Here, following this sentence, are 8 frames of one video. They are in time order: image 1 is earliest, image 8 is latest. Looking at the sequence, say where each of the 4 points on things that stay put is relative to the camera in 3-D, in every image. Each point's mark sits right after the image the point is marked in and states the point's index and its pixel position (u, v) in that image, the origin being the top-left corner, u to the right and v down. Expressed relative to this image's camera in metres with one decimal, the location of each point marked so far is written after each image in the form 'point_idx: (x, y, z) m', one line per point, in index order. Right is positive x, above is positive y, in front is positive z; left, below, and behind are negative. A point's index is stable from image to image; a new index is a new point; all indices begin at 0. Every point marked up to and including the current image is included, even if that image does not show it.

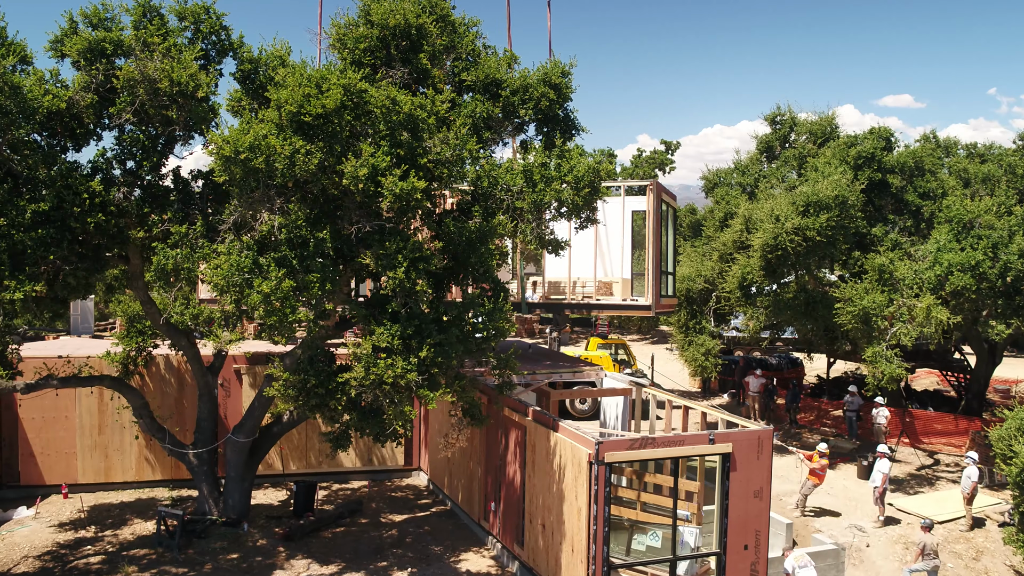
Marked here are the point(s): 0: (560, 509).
0: (+0.5, -2.3, +9.6) m
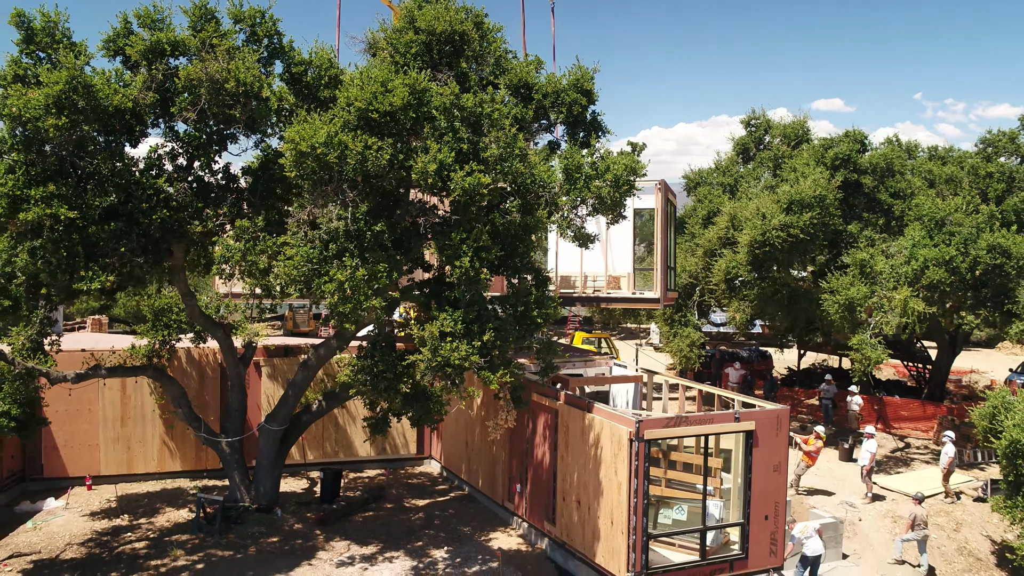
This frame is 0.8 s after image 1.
0: (+1.0, -2.2, +10.3) m
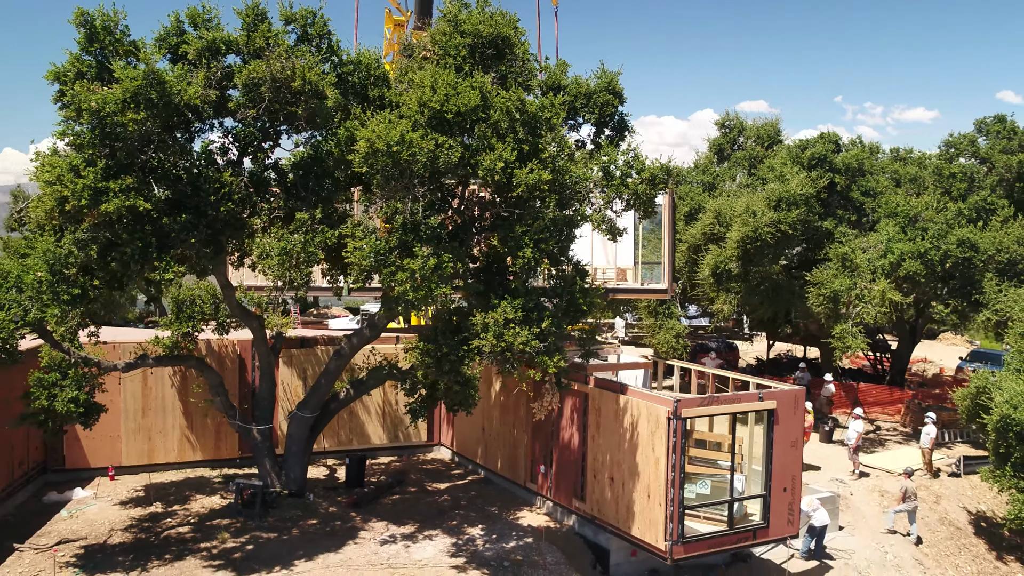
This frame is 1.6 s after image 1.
0: (+1.5, -2.1, +11.0) m
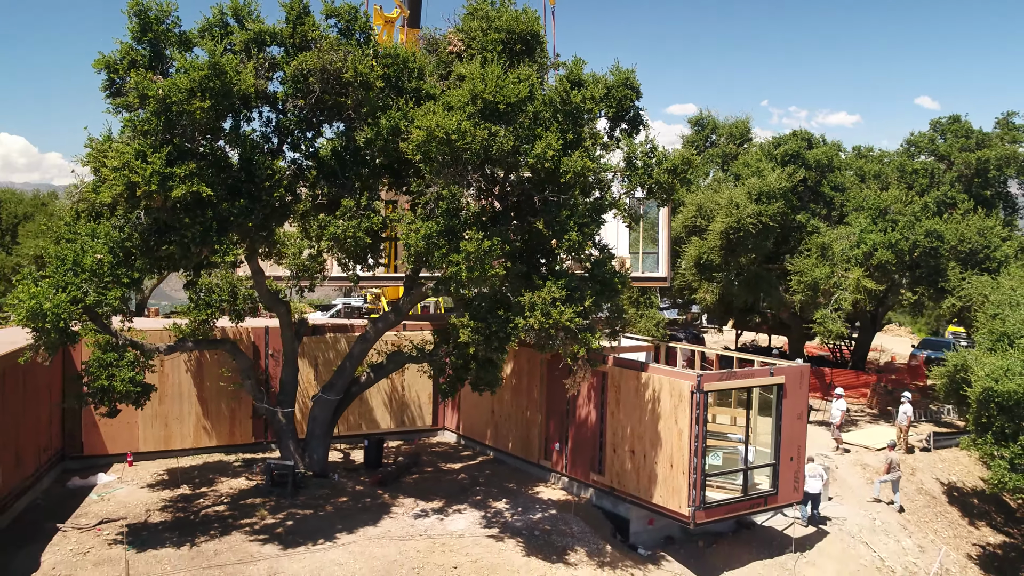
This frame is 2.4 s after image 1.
0: (+1.8, -1.9, +11.7) m
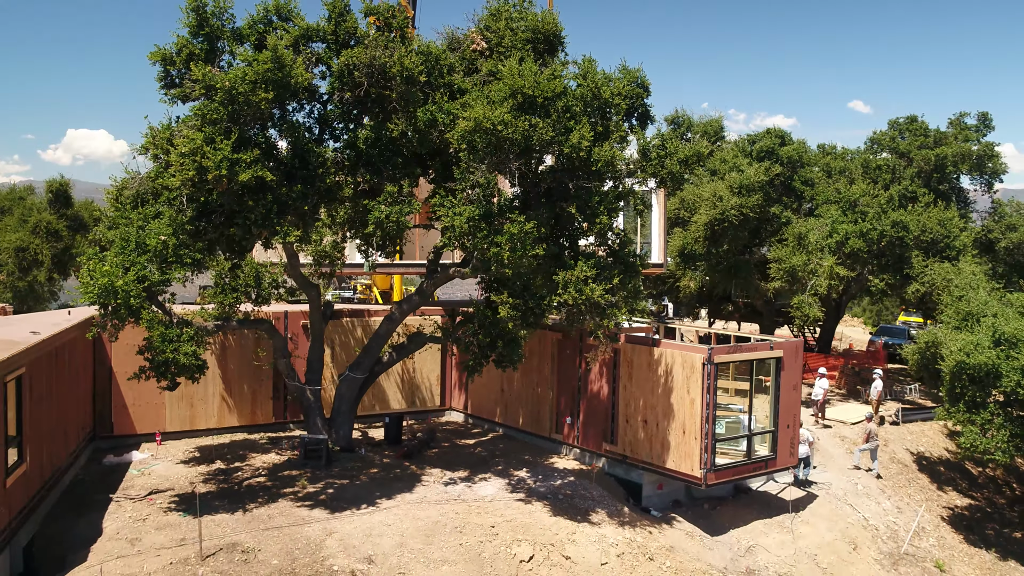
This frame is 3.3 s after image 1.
0: (+2.2, -1.6, +12.7) m
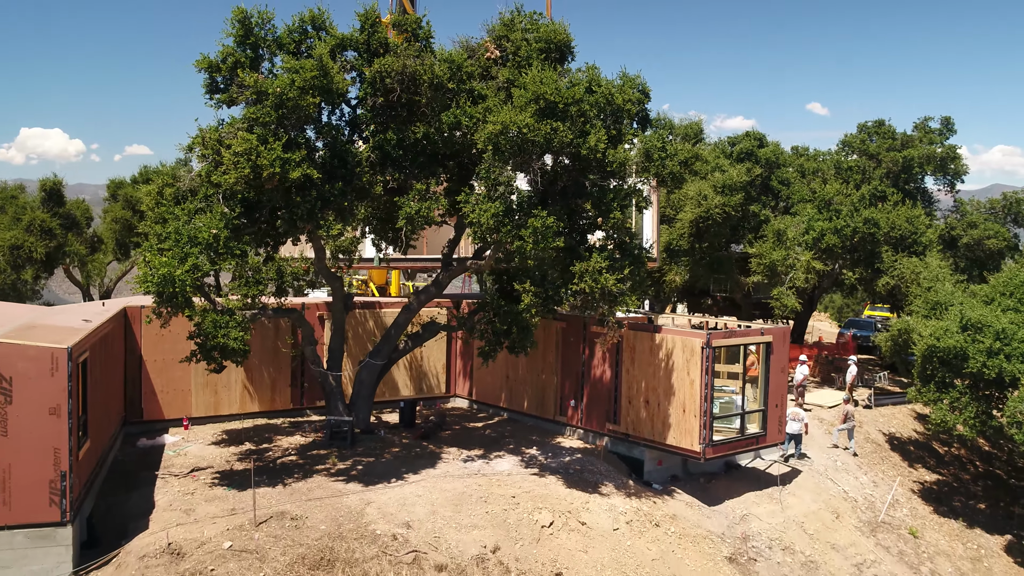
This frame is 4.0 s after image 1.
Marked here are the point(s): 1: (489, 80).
0: (+2.4, -1.5, +13.8) m
1: (-0.4, +3.1, +13.5) m
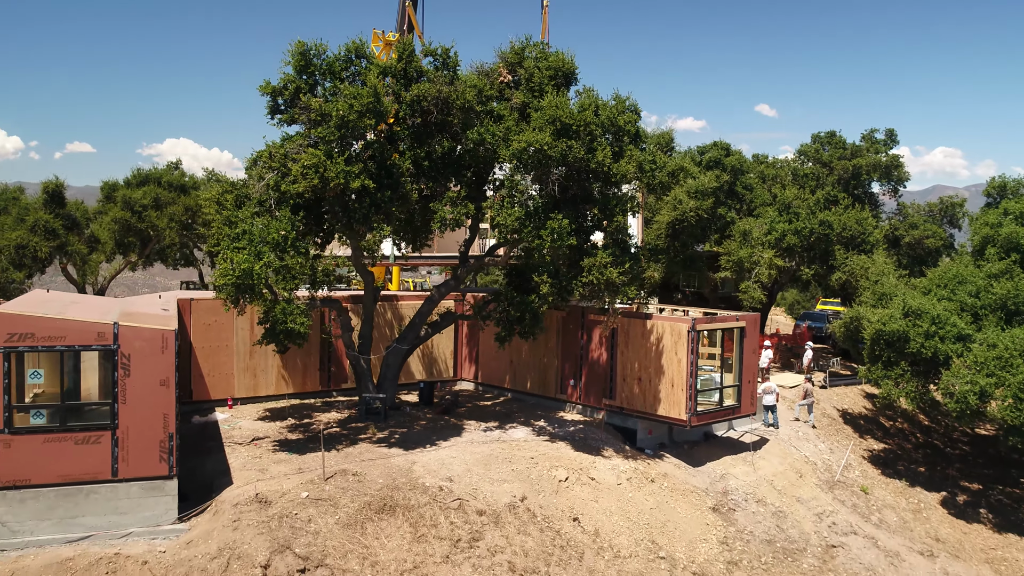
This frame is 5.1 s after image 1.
0: (+2.6, -1.3, +16.1) m
1: (-0.1, +3.2, +15.7) m
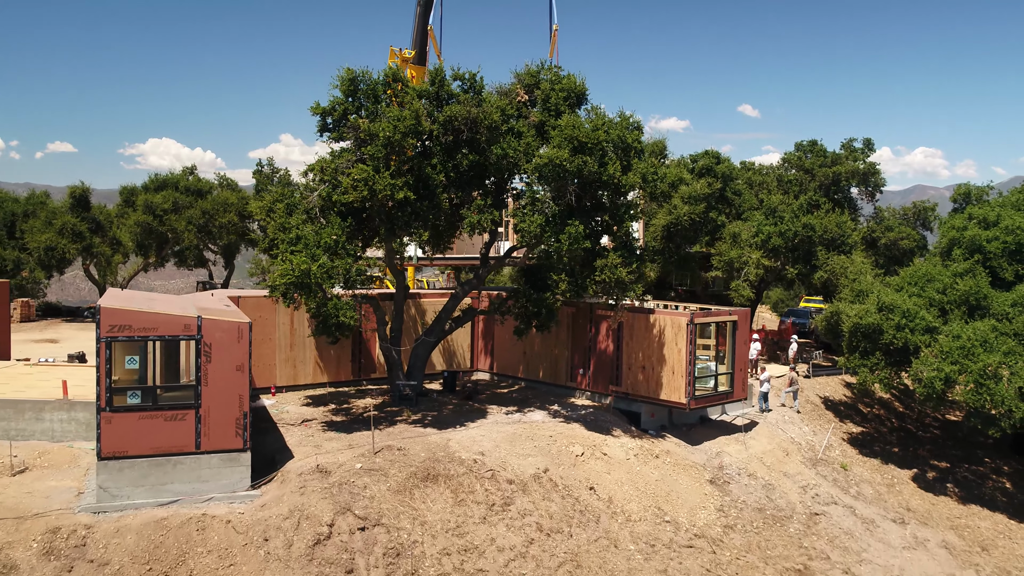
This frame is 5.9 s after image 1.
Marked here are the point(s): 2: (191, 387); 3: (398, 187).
0: (+2.9, -1.3, +18.1) m
1: (+0.2, +3.3, +17.6) m
2: (-4.7, -1.4, +13.2) m
3: (-1.9, +1.7, +14.9) m
